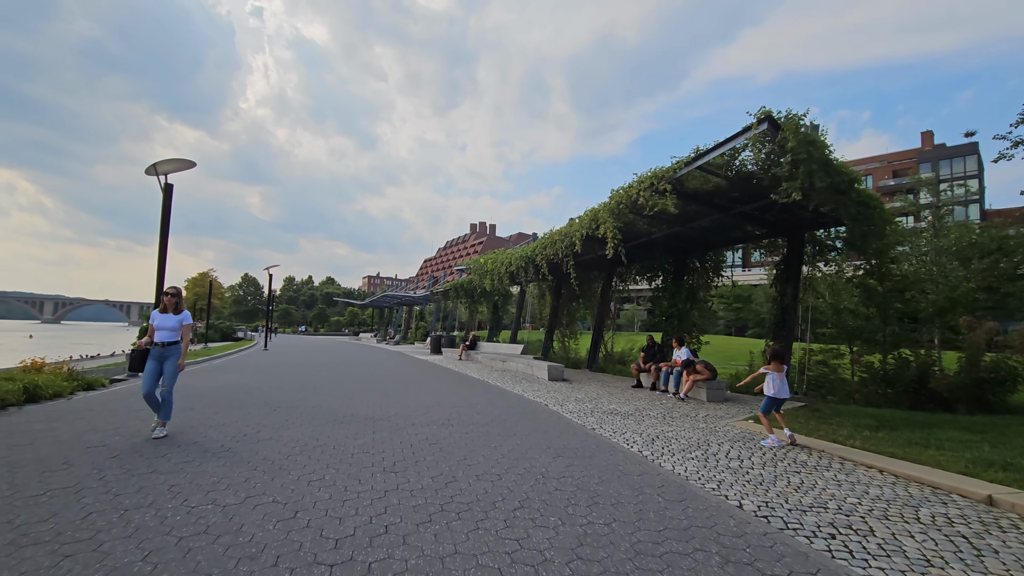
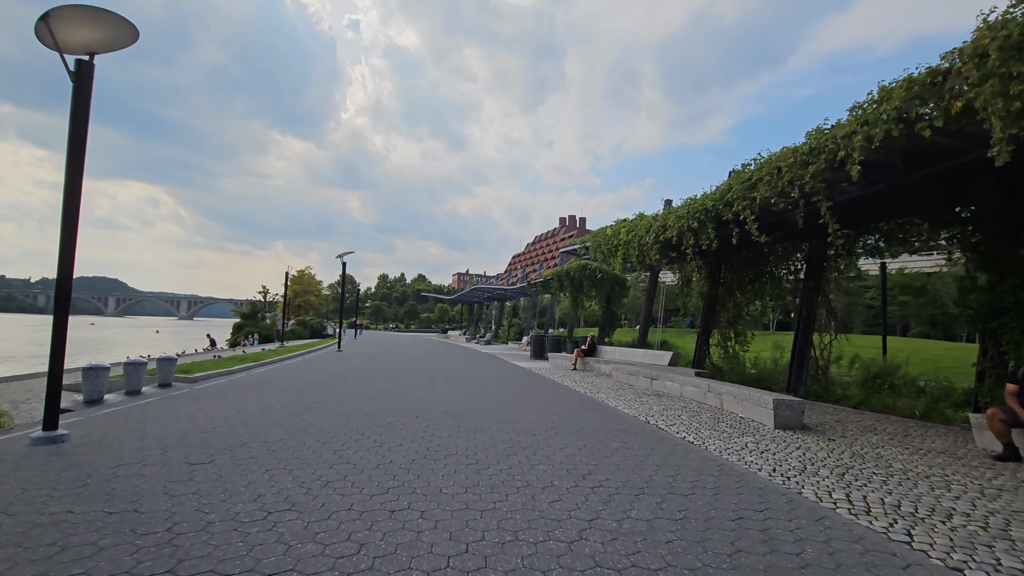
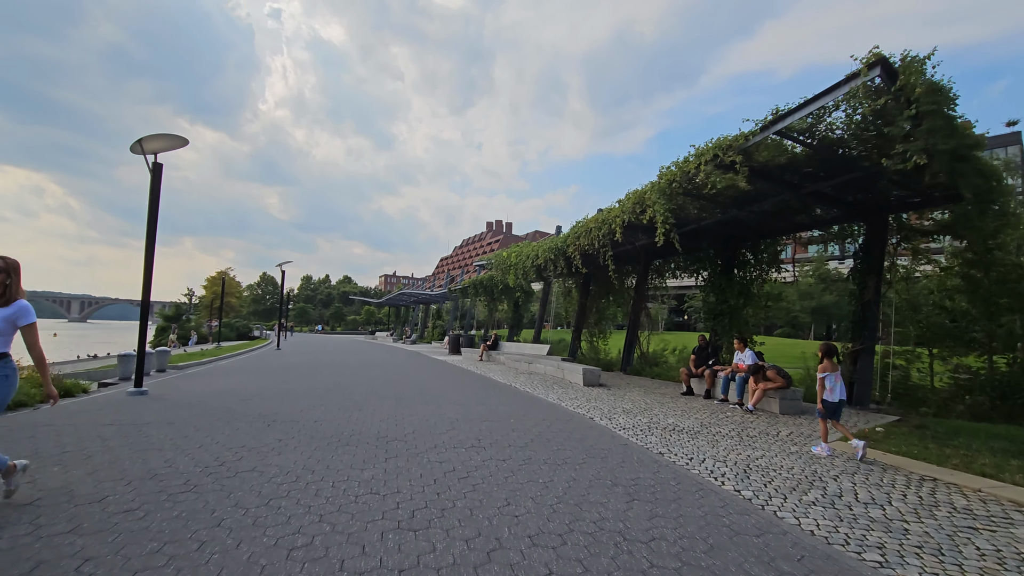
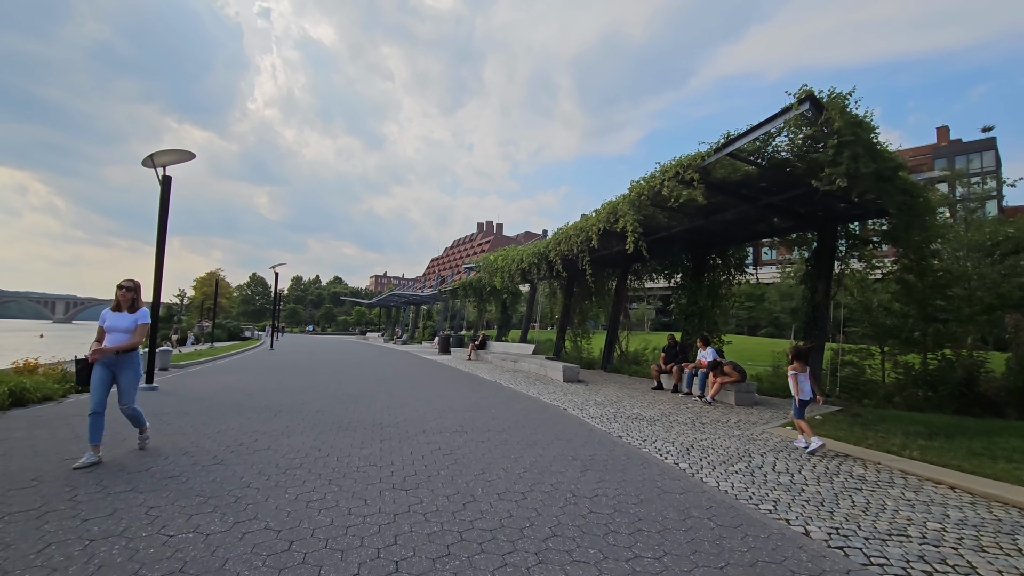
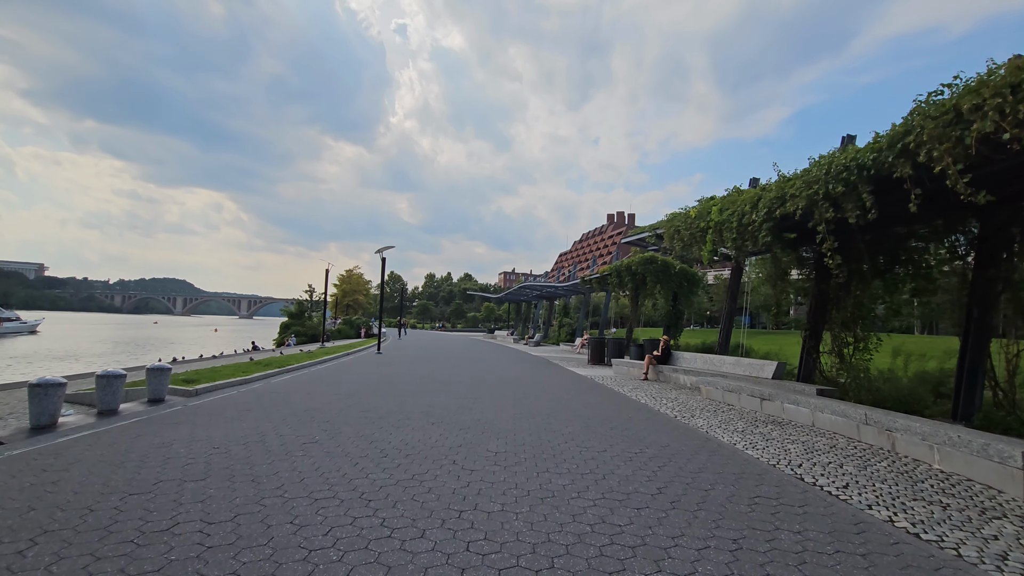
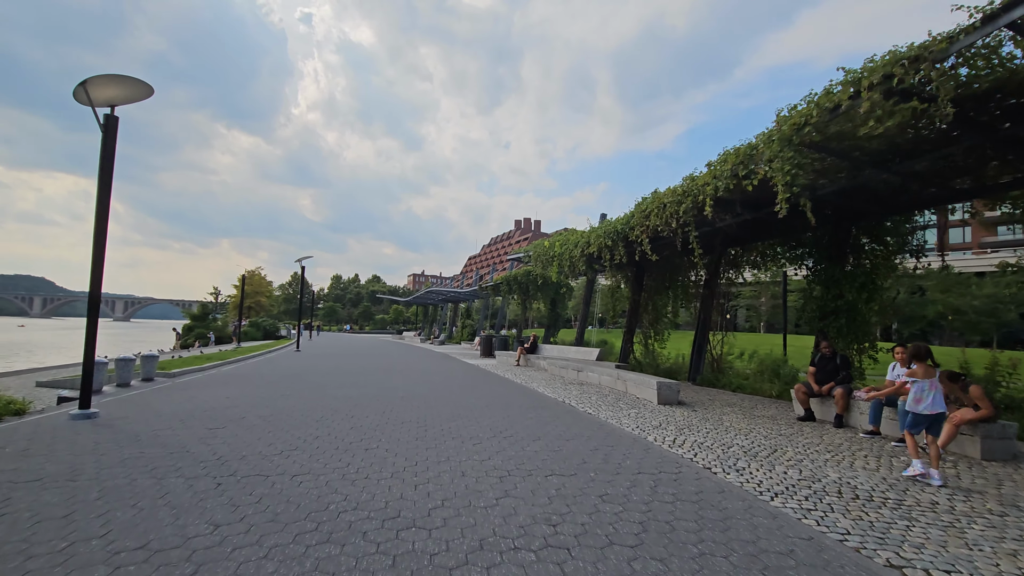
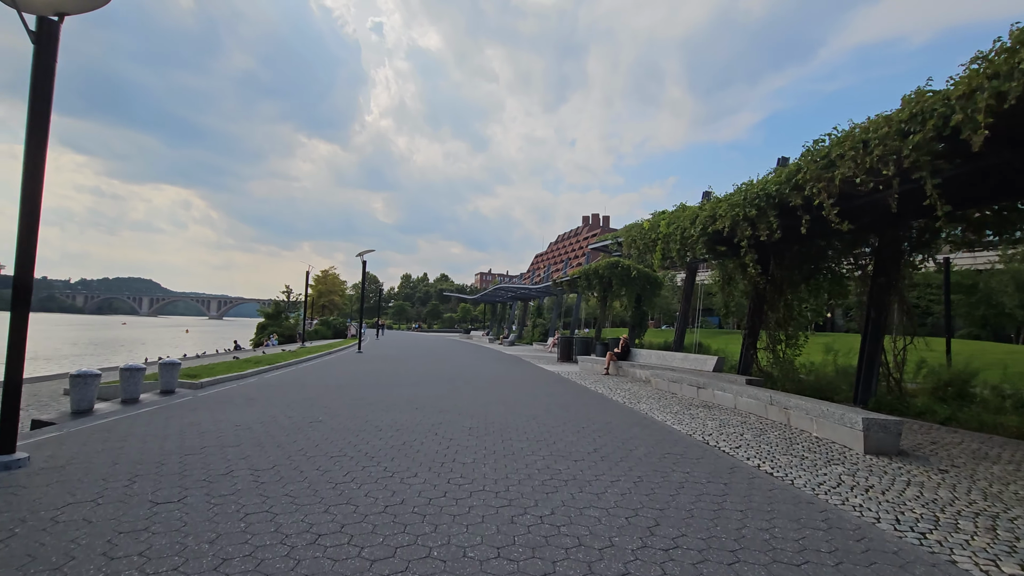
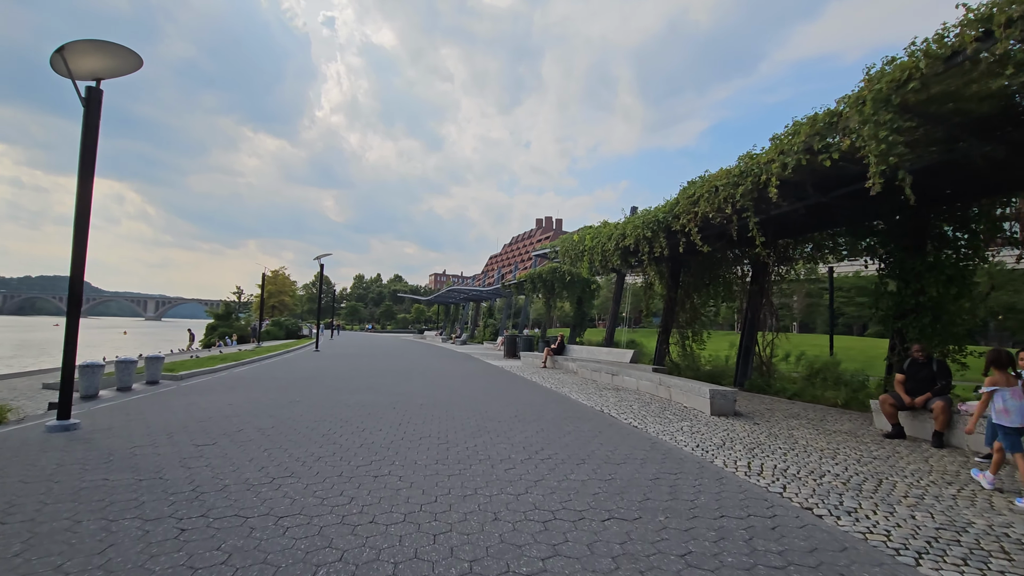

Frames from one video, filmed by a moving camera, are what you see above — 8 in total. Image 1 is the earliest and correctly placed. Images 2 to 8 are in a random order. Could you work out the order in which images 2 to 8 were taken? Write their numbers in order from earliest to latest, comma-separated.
4, 3, 6, 8, 2, 7, 5
